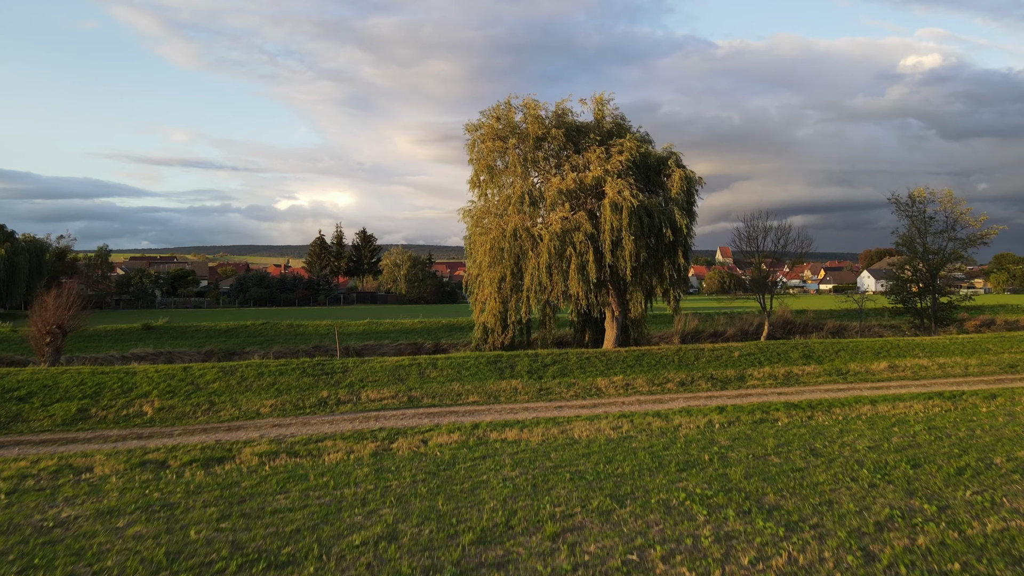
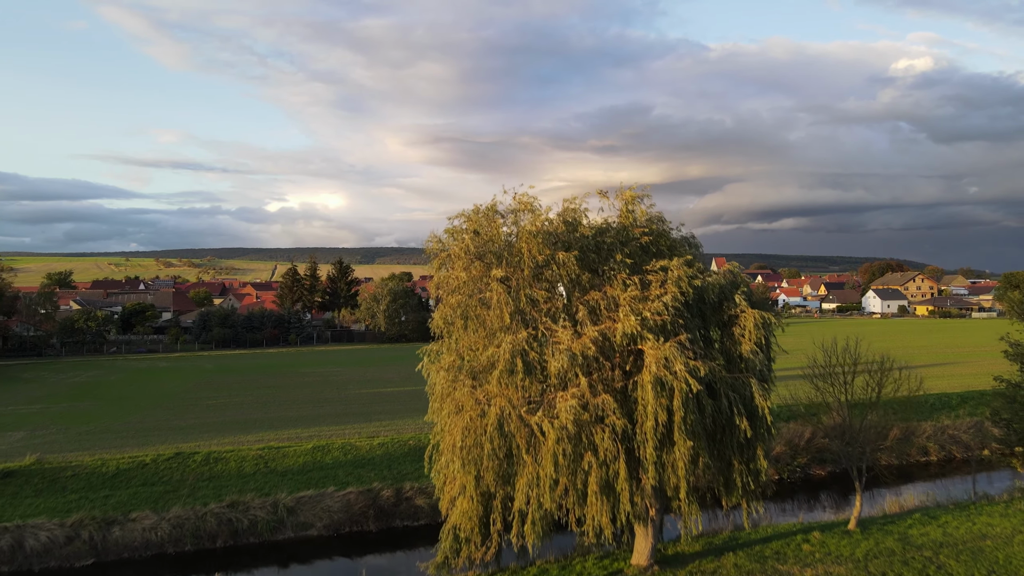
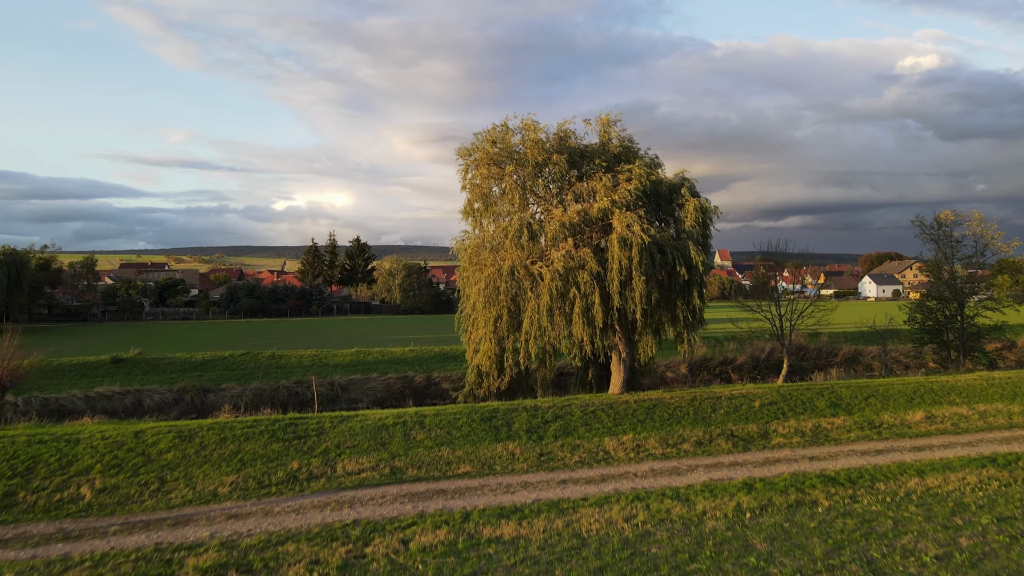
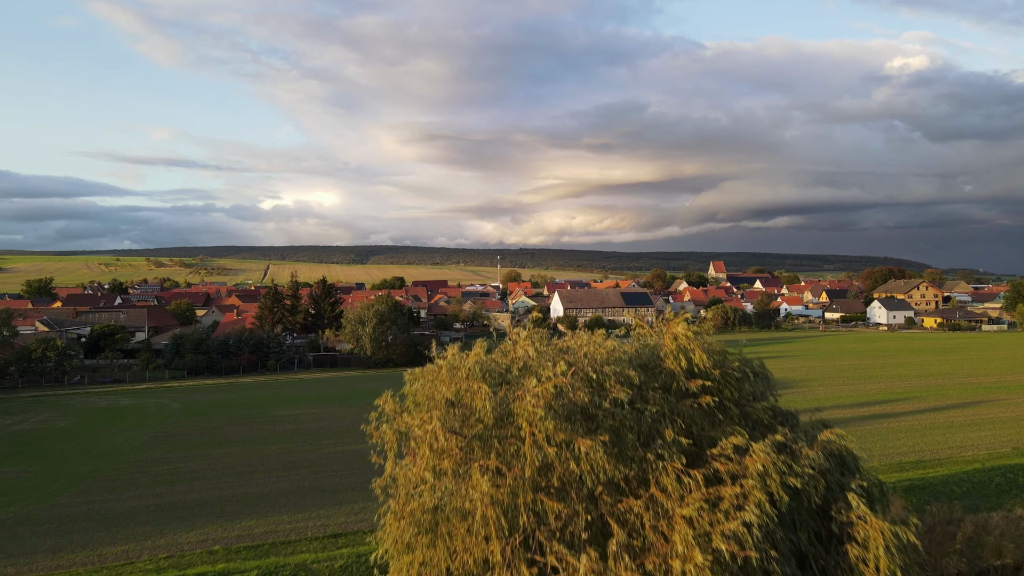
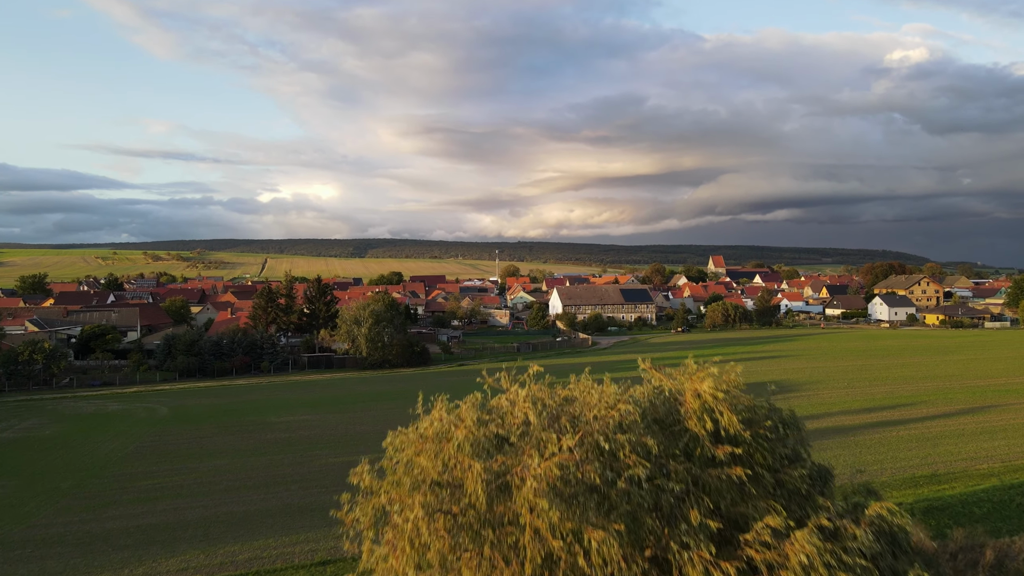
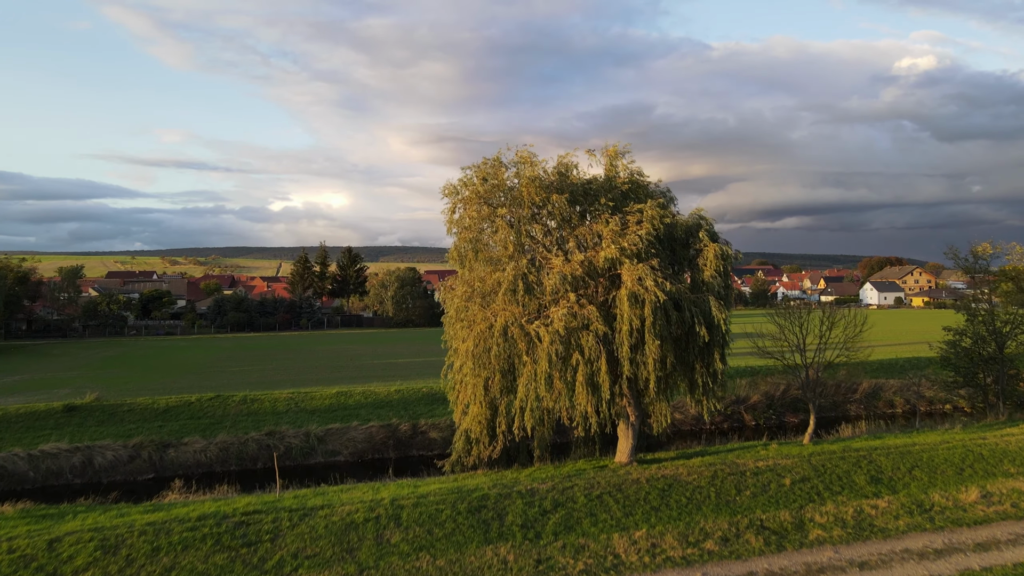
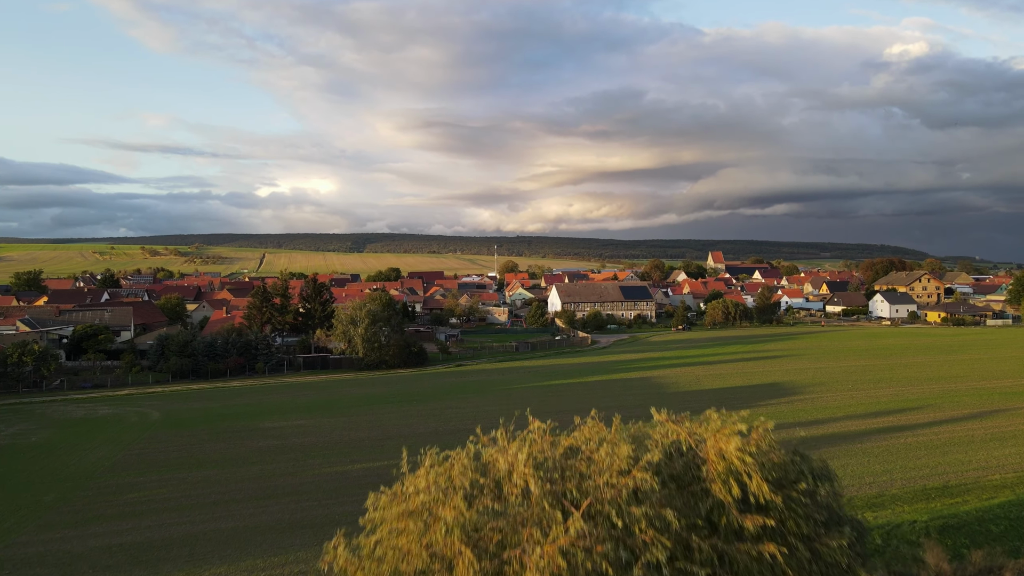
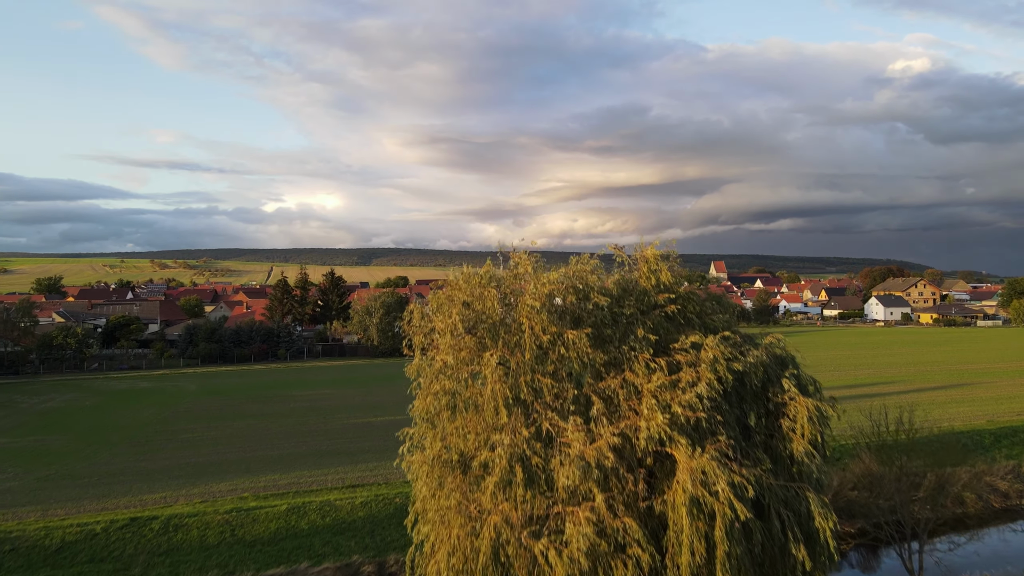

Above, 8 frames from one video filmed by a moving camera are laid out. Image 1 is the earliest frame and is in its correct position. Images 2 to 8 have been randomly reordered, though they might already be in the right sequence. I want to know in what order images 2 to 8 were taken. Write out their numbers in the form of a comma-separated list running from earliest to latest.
3, 6, 2, 8, 4, 5, 7
